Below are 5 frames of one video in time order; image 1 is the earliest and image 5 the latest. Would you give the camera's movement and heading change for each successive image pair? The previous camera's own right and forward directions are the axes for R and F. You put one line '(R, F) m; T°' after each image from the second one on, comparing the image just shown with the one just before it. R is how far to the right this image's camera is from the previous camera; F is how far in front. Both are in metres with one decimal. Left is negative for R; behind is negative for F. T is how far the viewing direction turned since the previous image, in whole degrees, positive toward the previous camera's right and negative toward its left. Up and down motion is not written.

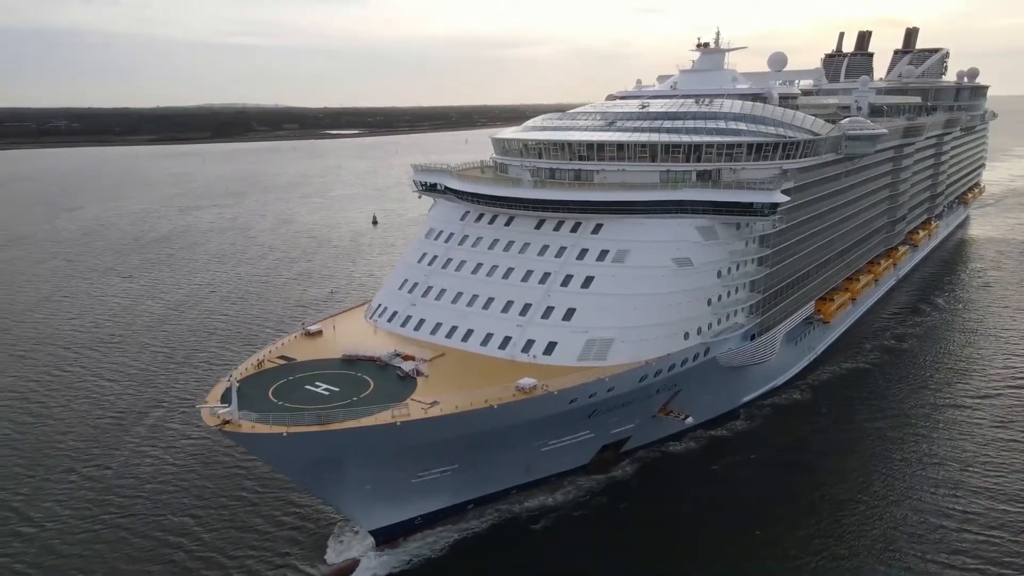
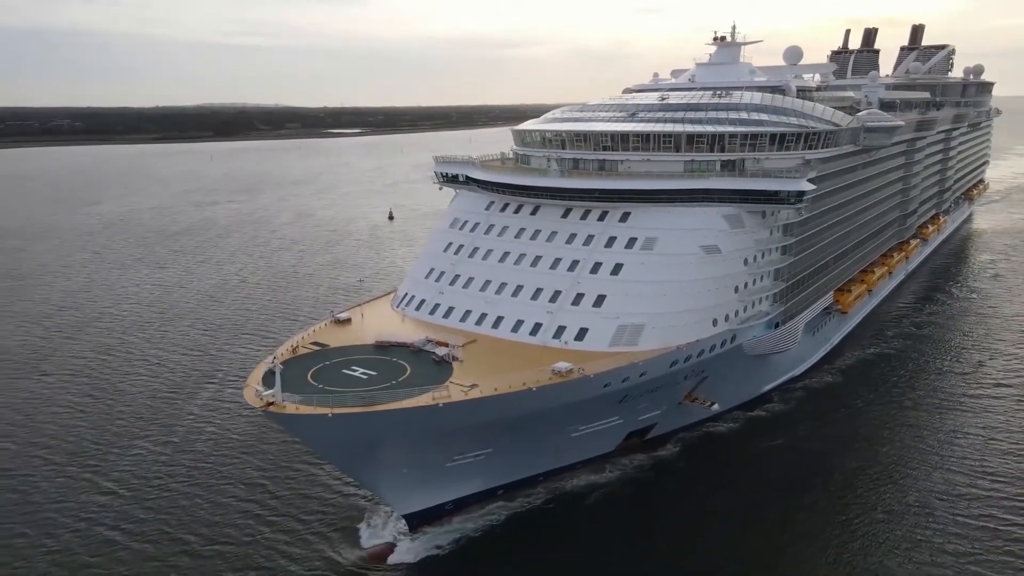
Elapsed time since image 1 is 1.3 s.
(-0.9, -0.2) m; 0°
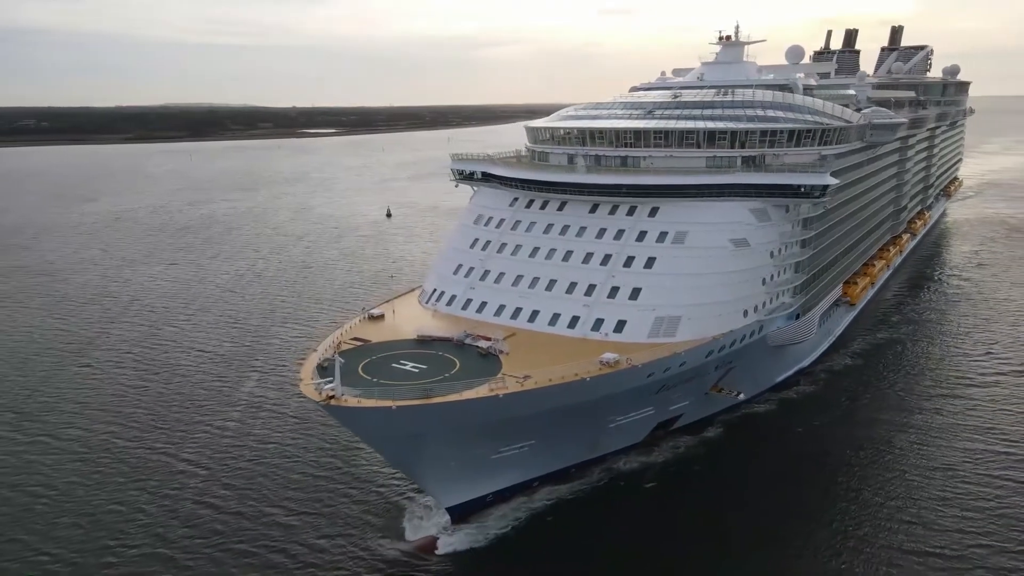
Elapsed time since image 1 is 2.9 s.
(-1.8, -0.2) m; +2°
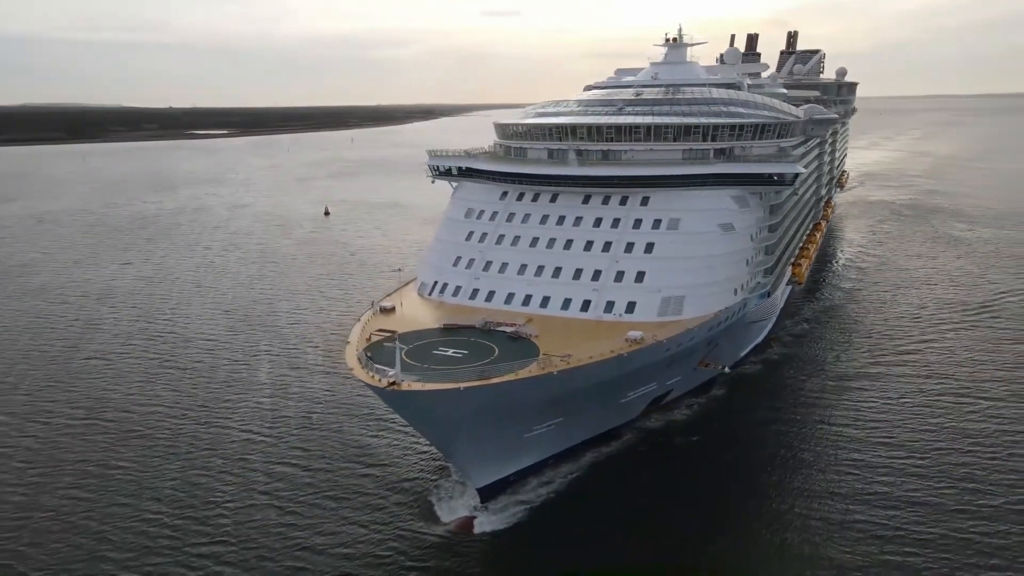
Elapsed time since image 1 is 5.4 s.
(-3.4, -0.6) m; +8°
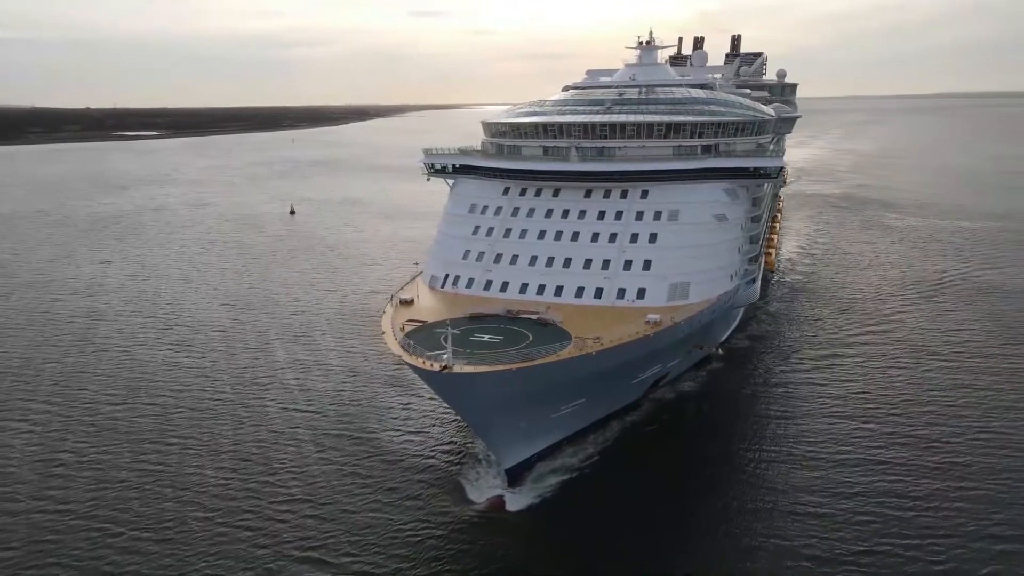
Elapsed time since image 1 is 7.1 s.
(-2.5, -0.9) m; +5°
